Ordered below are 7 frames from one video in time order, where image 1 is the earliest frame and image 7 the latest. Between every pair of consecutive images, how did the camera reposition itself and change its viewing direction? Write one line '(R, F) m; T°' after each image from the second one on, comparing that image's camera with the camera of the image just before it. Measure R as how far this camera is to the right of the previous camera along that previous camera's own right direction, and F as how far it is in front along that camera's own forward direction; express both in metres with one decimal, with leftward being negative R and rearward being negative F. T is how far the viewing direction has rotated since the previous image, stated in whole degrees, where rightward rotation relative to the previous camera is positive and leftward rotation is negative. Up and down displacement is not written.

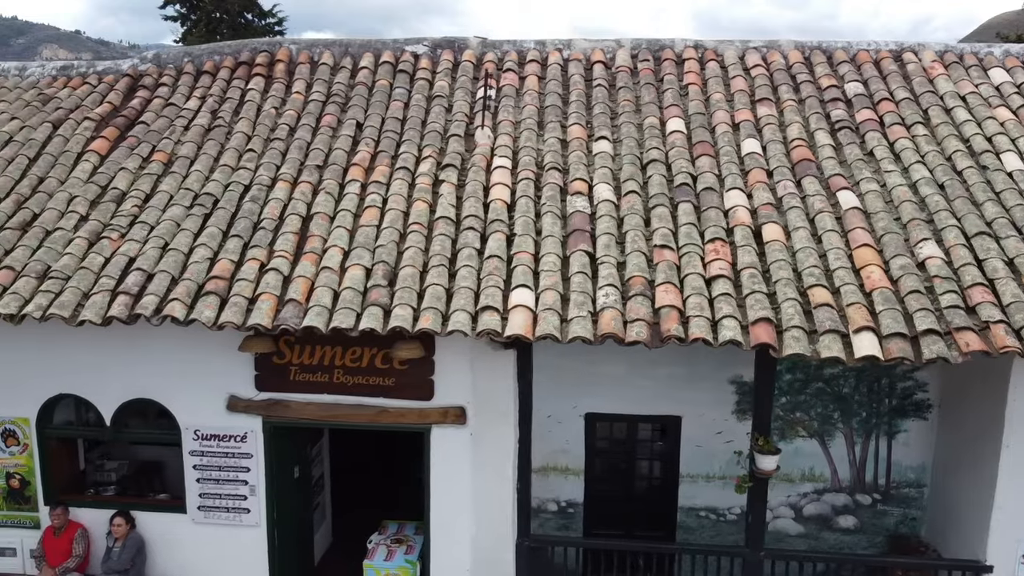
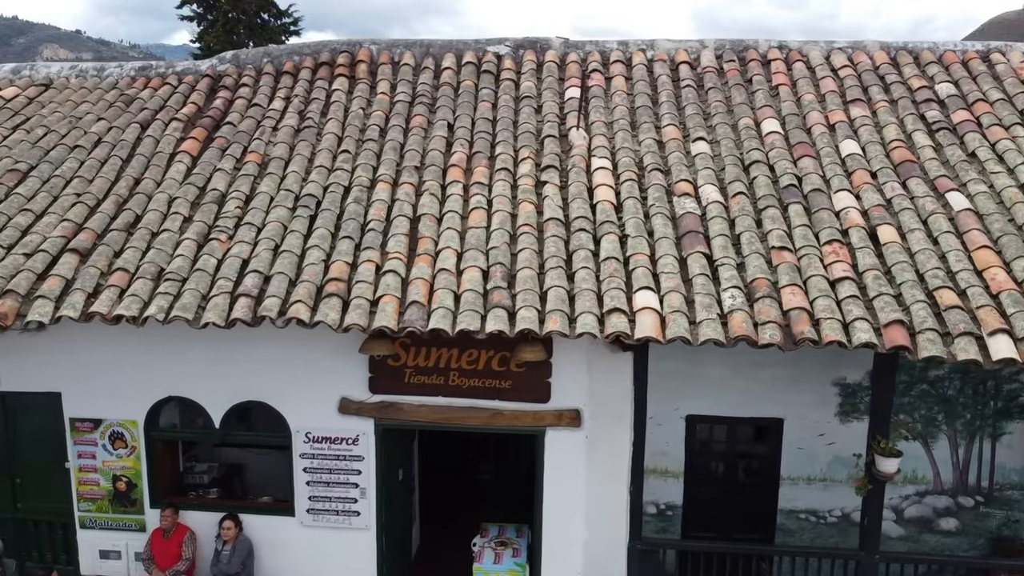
(-0.9, 0.0) m; 0°
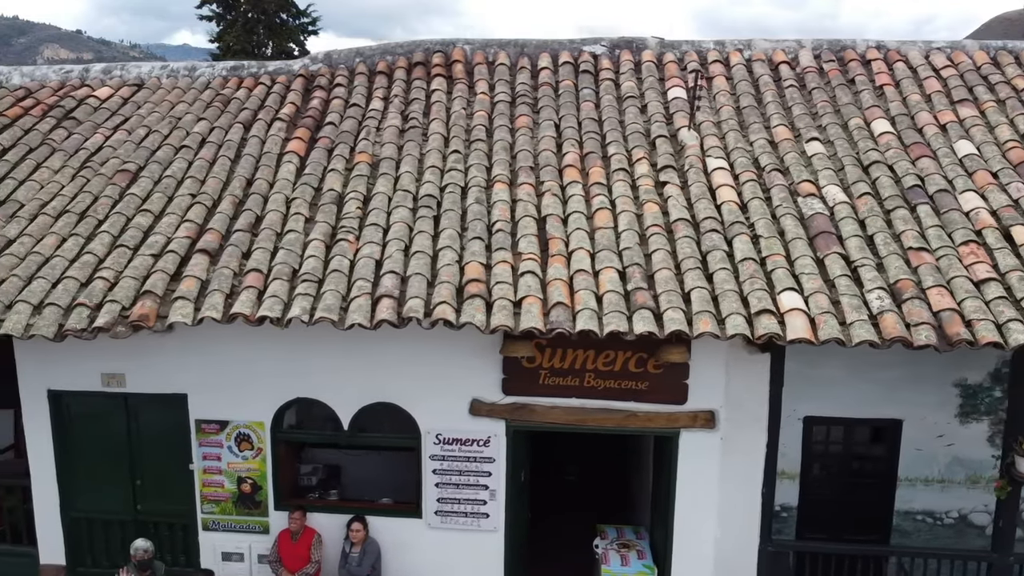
(-1.1, 0.0) m; 0°
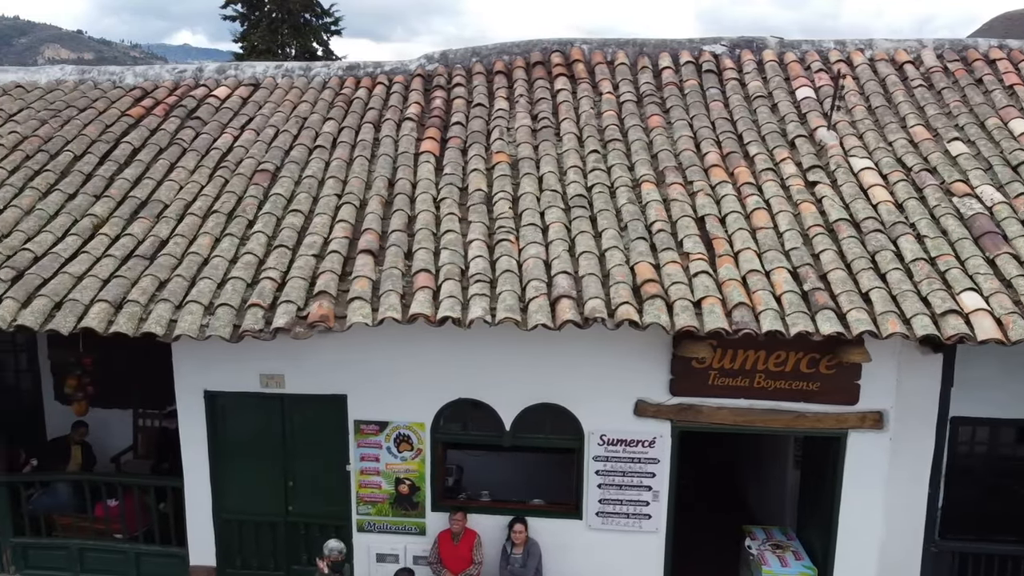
(-1.3, 0.0) m; 0°
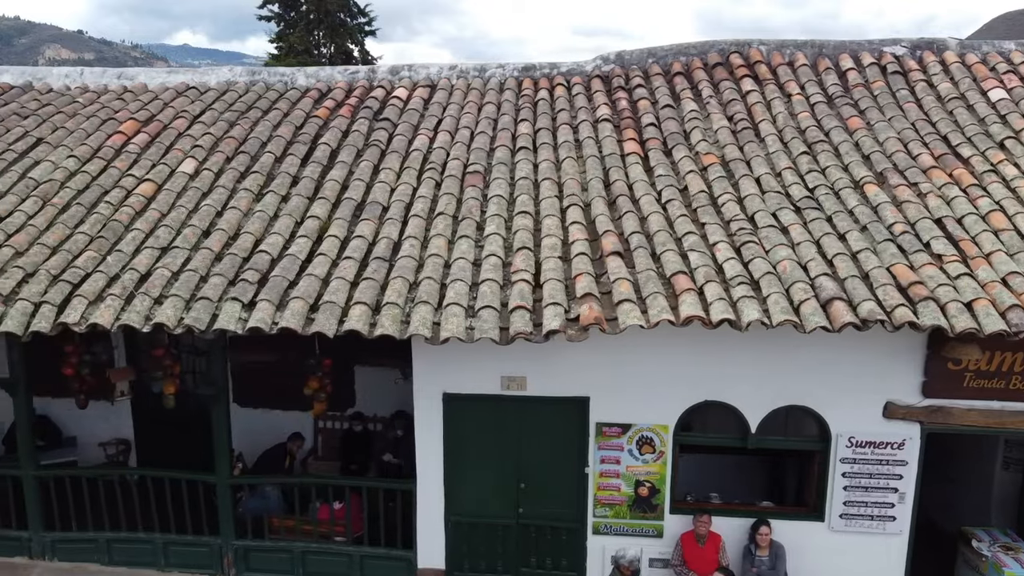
(-2.0, 0.0) m; 0°
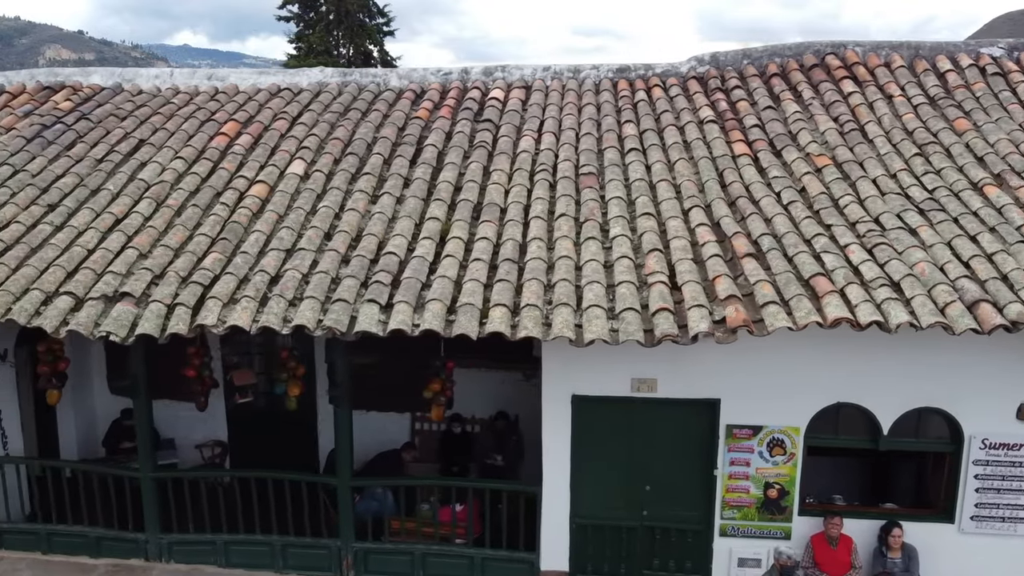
(-1.1, 0.0) m; 0°
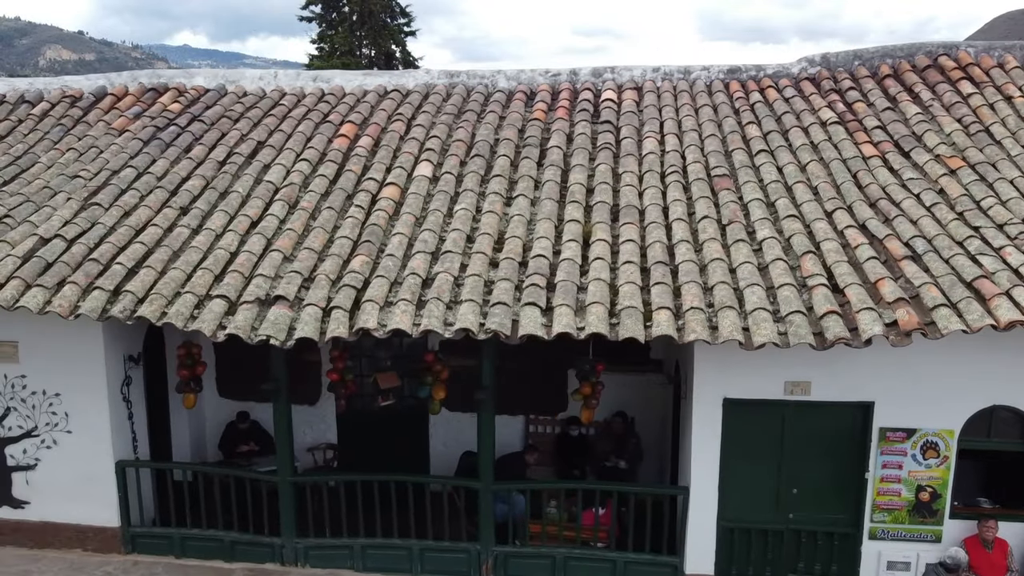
(-1.2, 0.0) m; 0°
